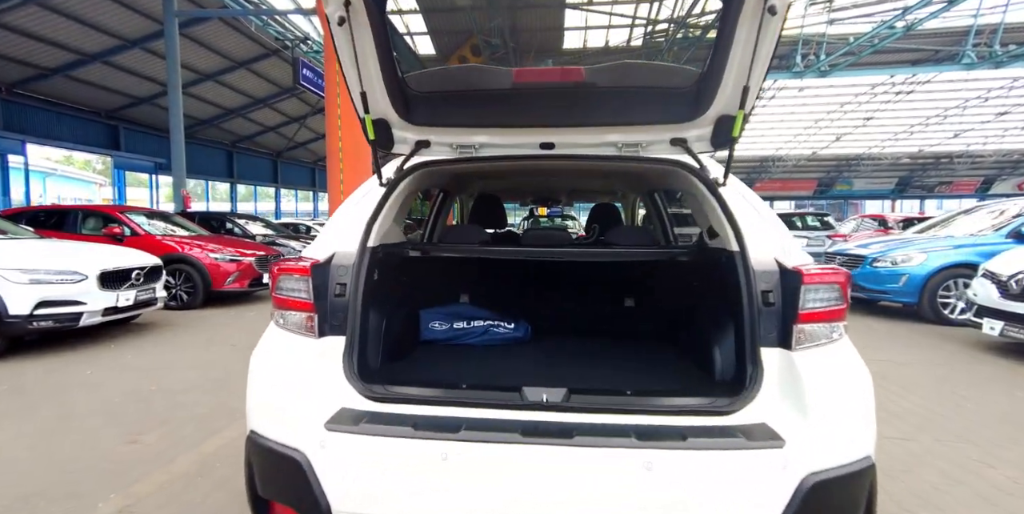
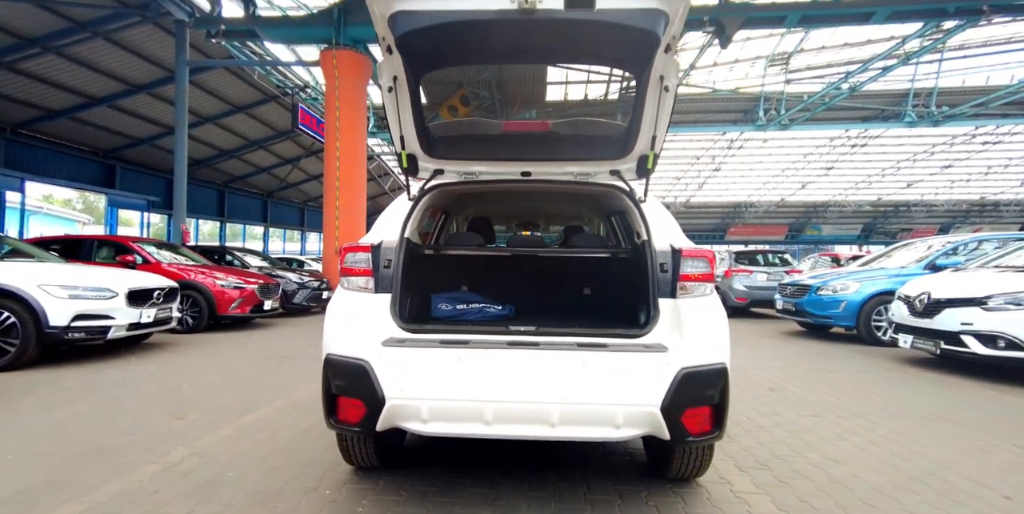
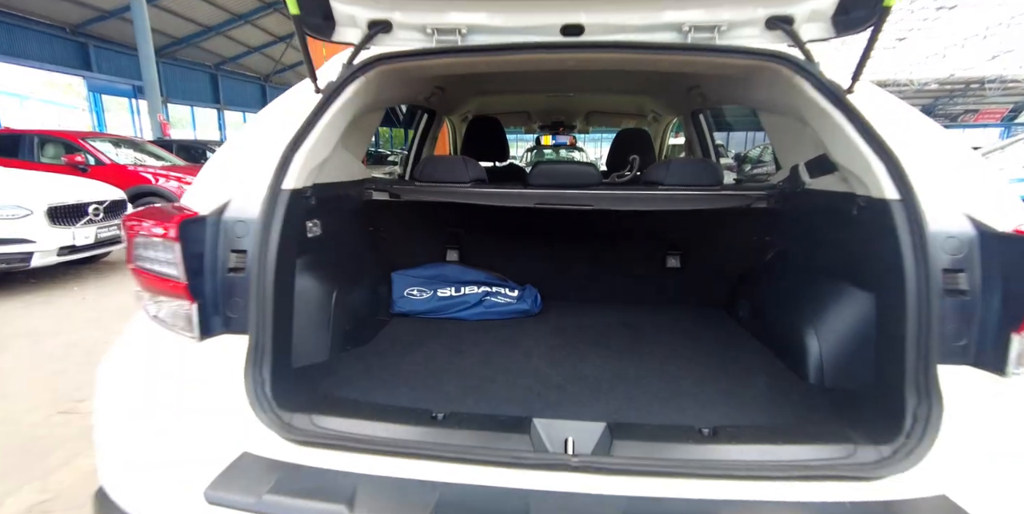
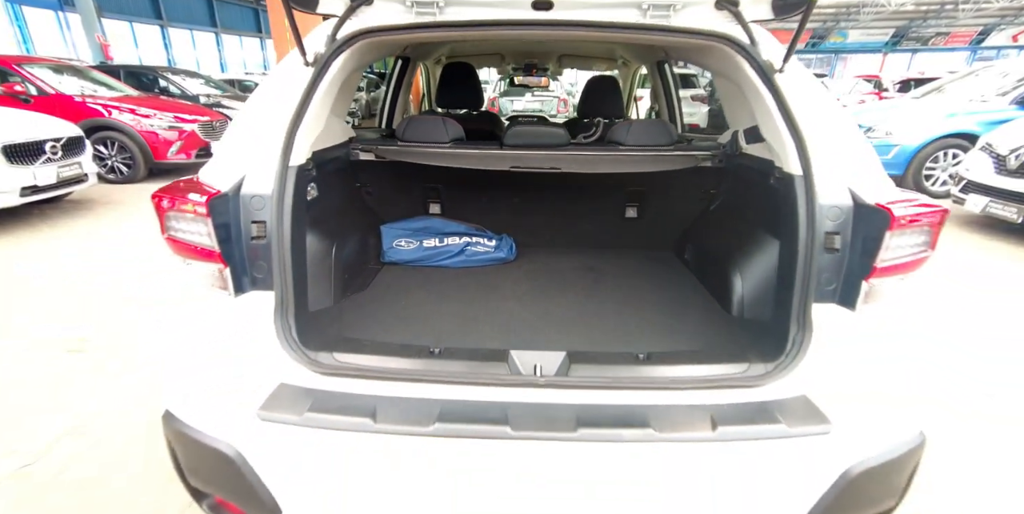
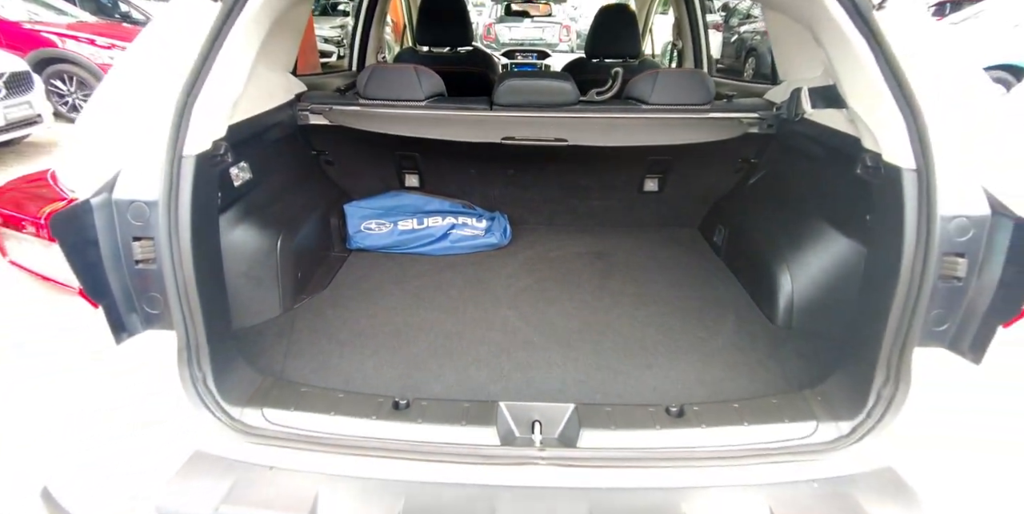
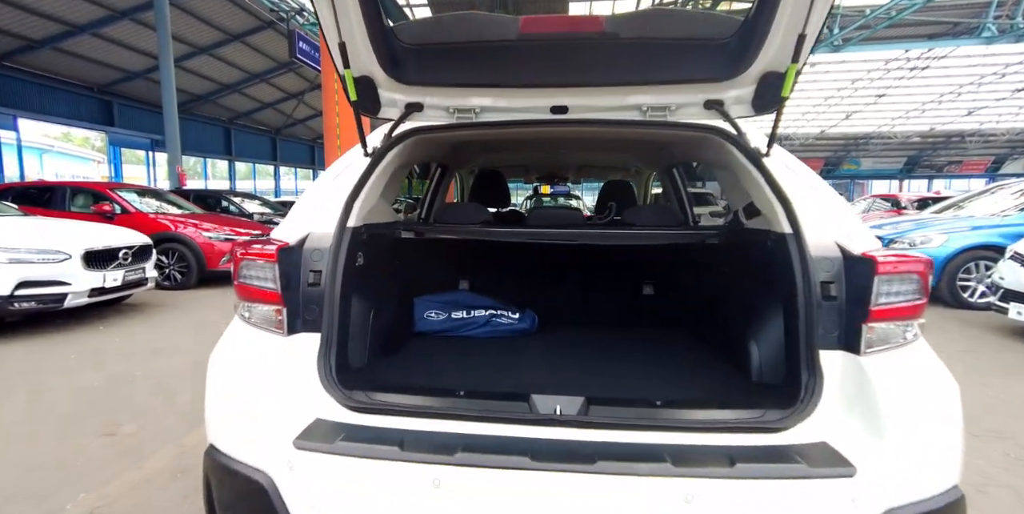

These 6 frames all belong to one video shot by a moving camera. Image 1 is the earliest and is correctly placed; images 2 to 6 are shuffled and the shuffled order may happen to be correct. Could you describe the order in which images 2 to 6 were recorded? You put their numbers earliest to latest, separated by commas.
6, 3, 5, 4, 2
